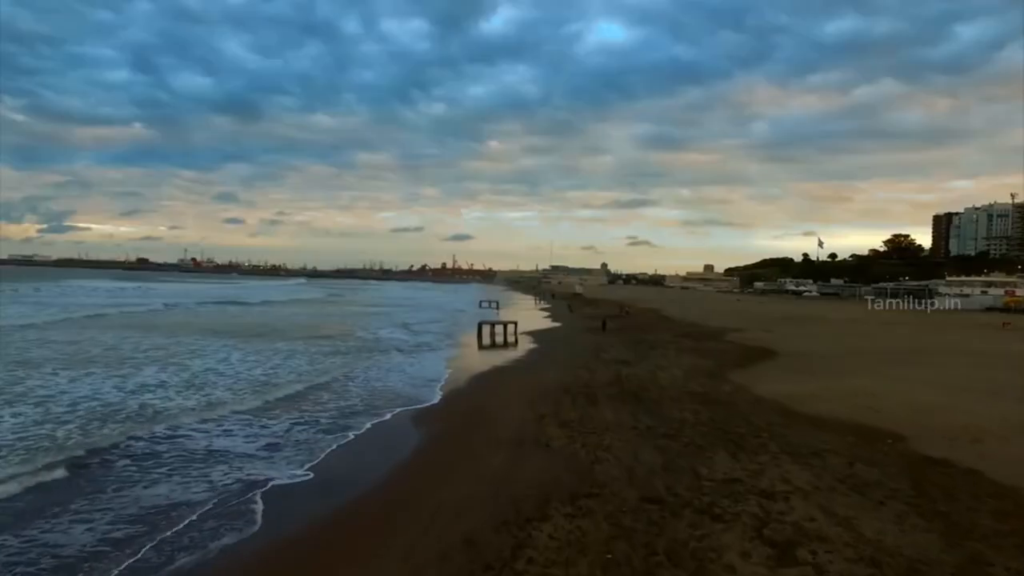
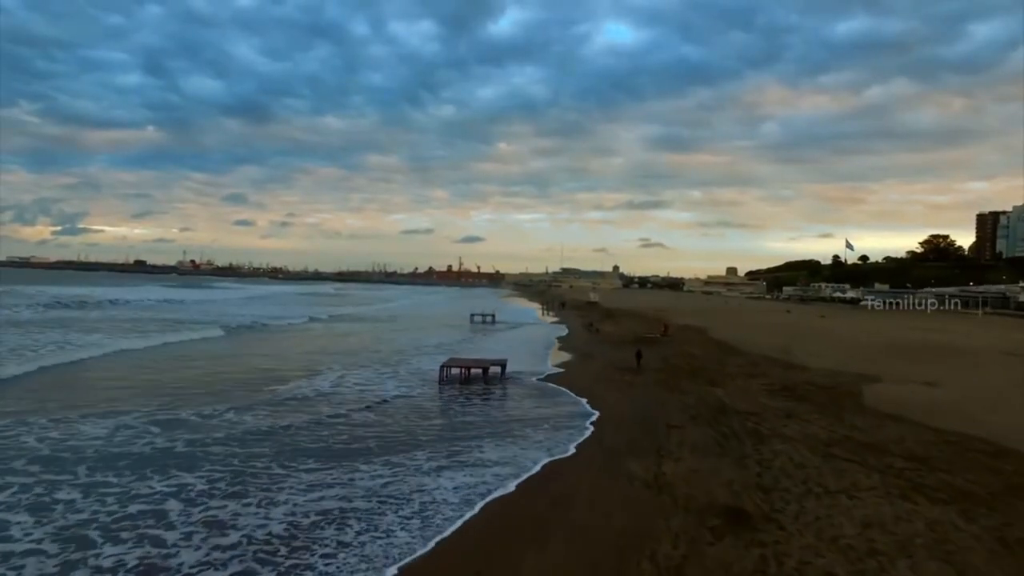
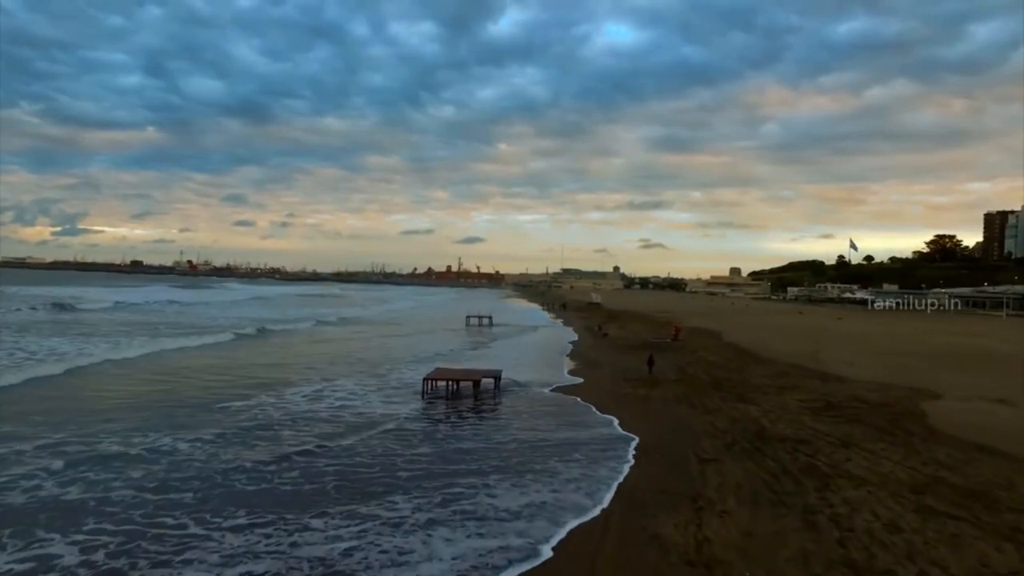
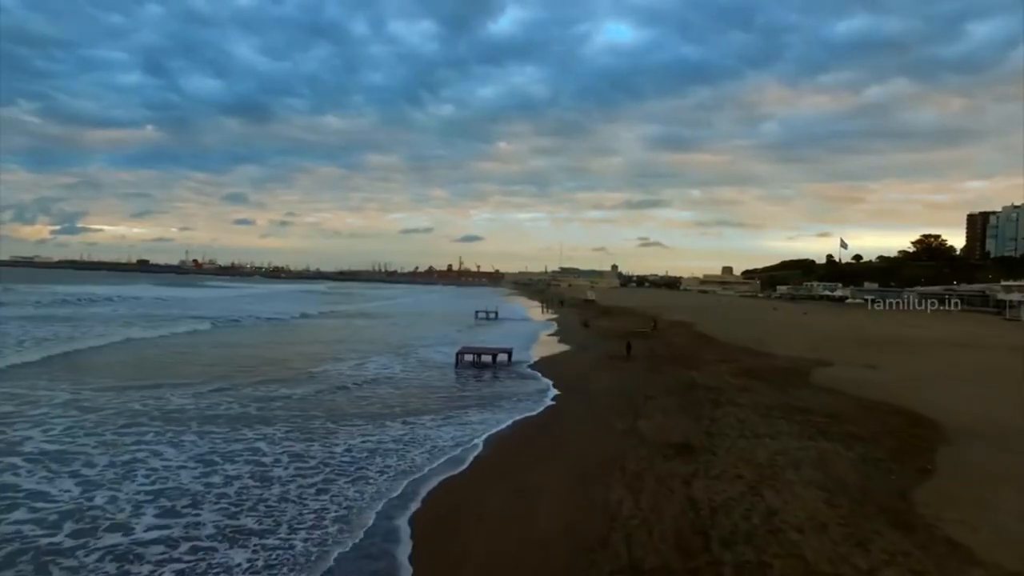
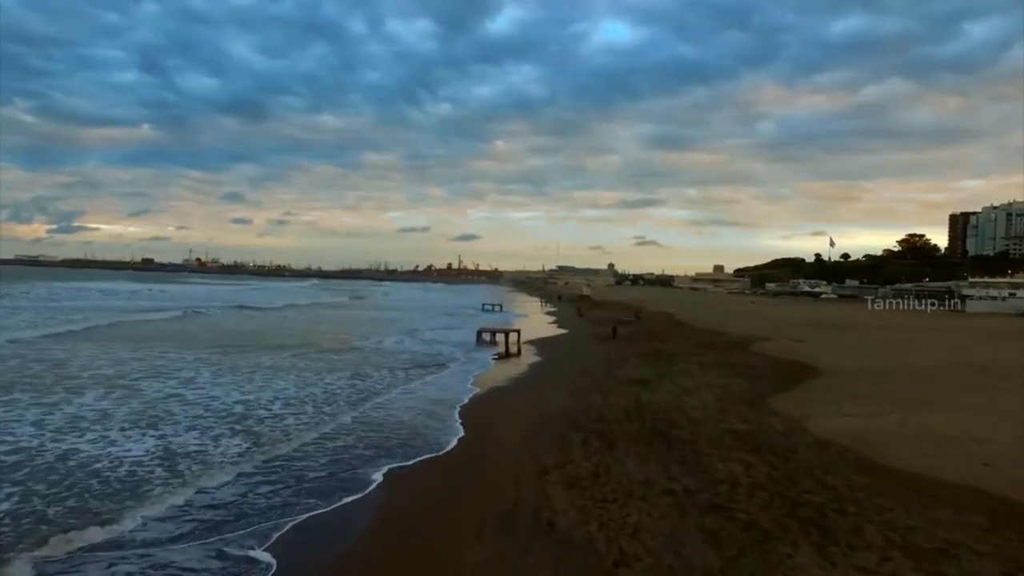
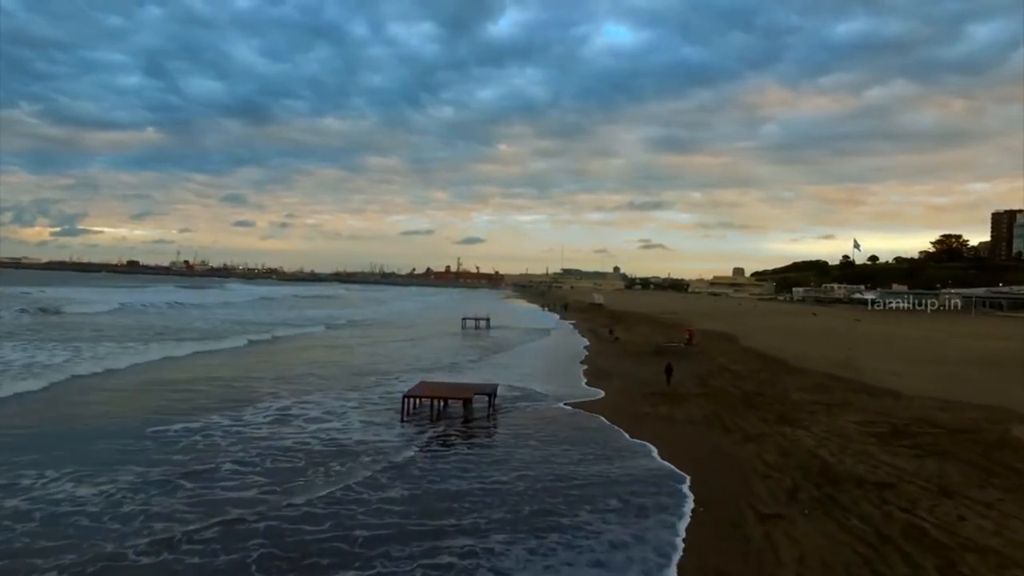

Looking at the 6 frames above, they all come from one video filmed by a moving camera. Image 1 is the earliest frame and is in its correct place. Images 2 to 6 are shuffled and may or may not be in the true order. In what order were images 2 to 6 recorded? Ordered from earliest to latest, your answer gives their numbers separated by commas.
5, 4, 2, 3, 6
